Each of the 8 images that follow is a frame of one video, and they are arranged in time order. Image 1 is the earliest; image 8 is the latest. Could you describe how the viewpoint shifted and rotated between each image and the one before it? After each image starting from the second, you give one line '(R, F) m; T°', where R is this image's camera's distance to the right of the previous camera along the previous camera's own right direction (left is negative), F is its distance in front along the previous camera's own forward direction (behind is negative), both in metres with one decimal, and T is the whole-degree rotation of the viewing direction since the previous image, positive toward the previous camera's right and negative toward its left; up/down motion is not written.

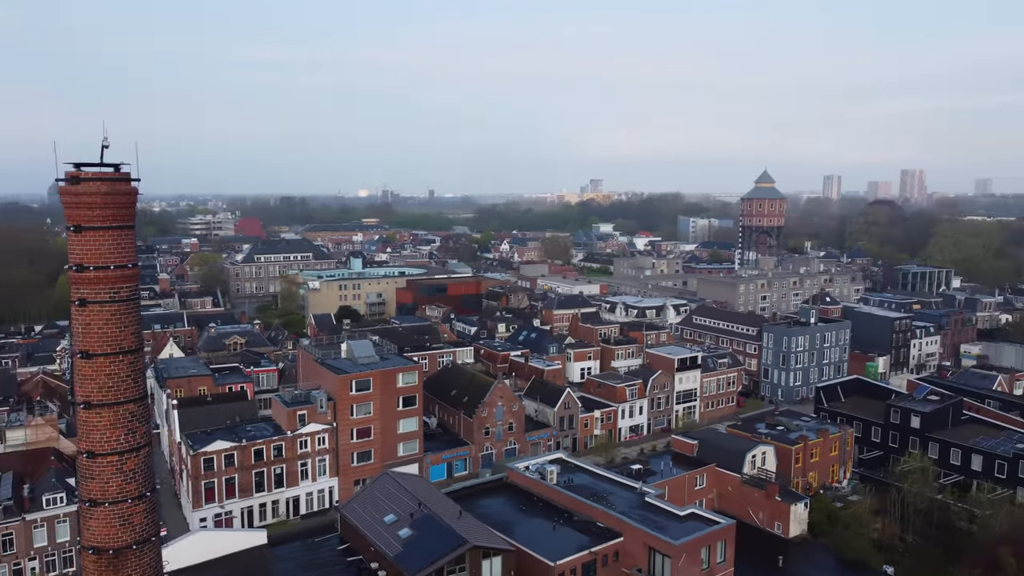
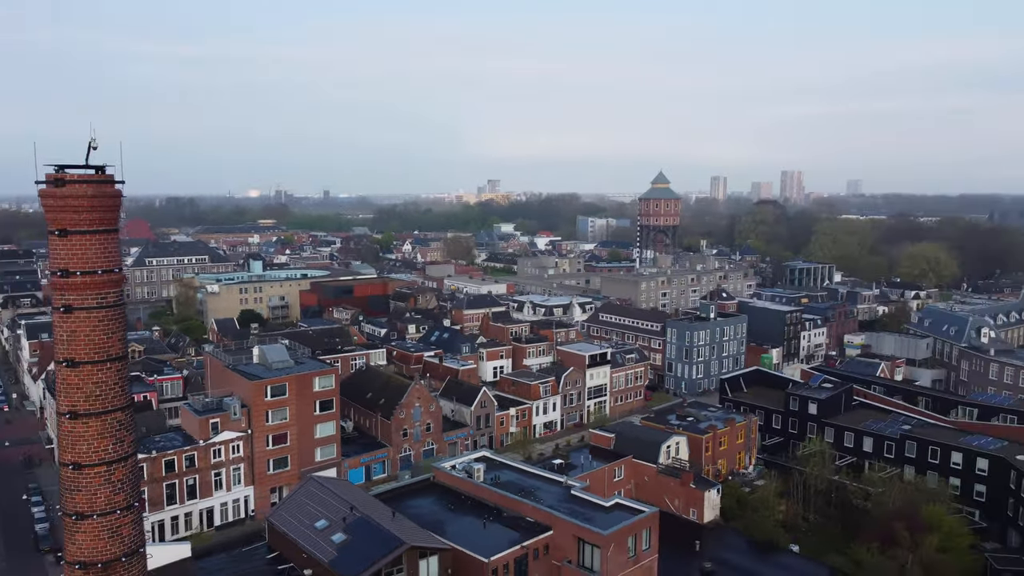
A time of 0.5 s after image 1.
(-0.8, -0.2) m; +7°
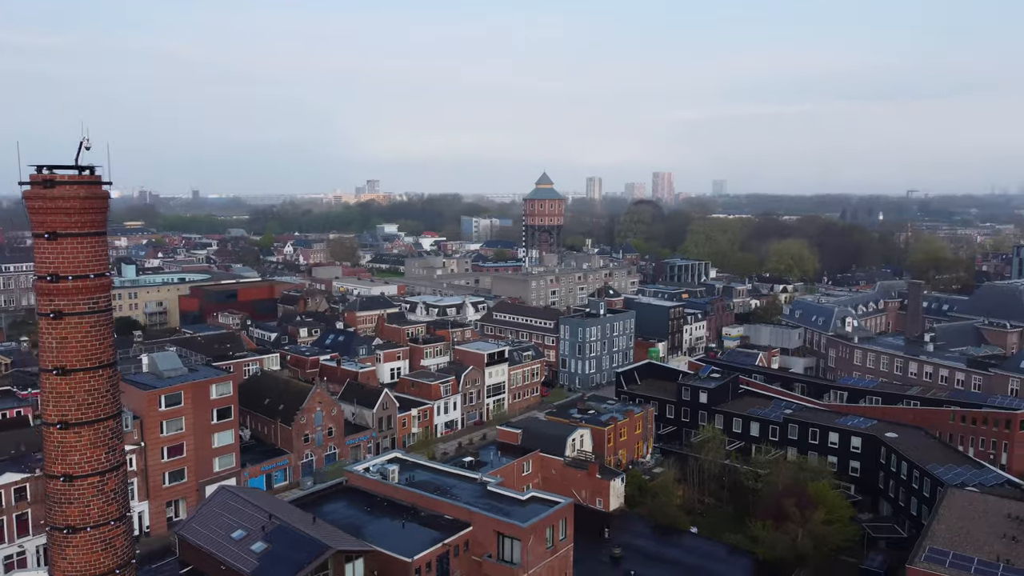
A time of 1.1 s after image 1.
(-0.9, -0.2) m; +9°
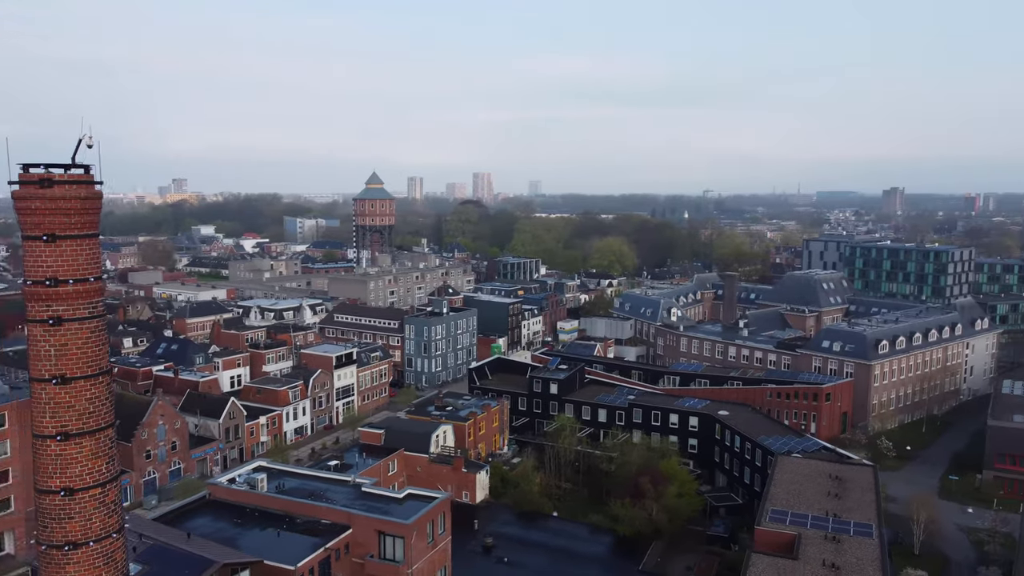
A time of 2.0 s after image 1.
(-1.4, -0.3) m; +13°
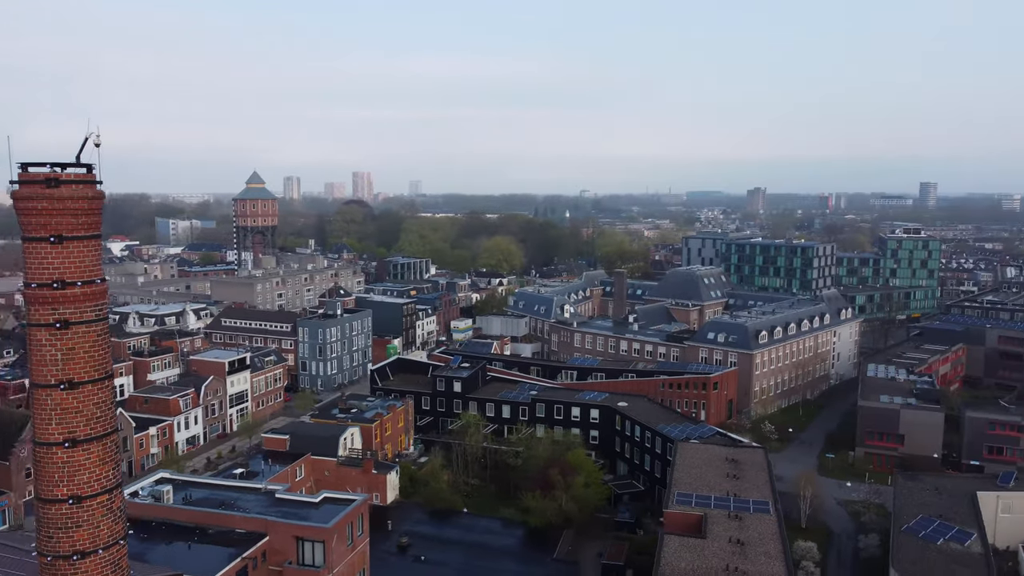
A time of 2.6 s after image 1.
(-0.9, -0.2) m; +9°
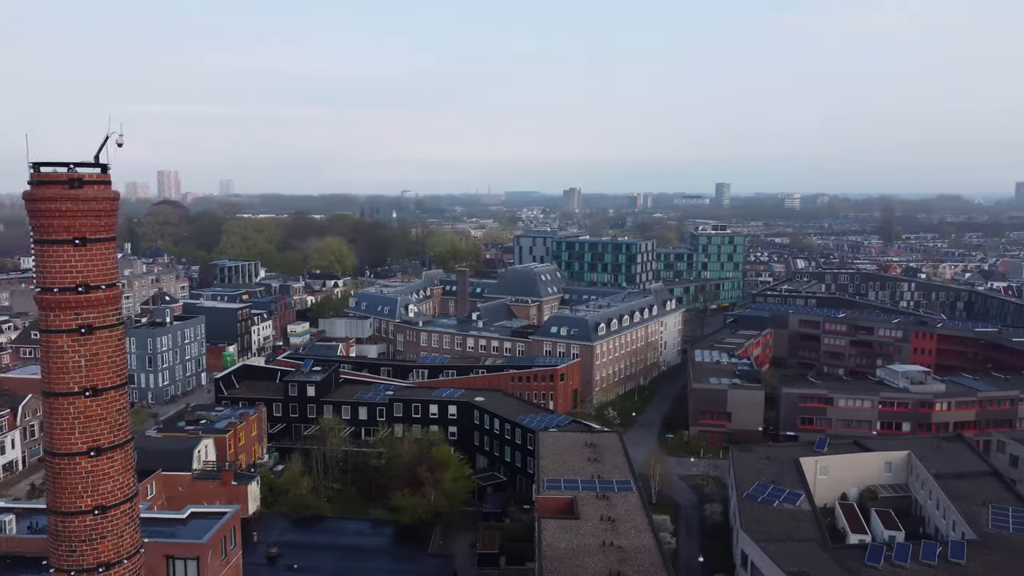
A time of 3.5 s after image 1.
(-1.4, -0.3) m; +13°
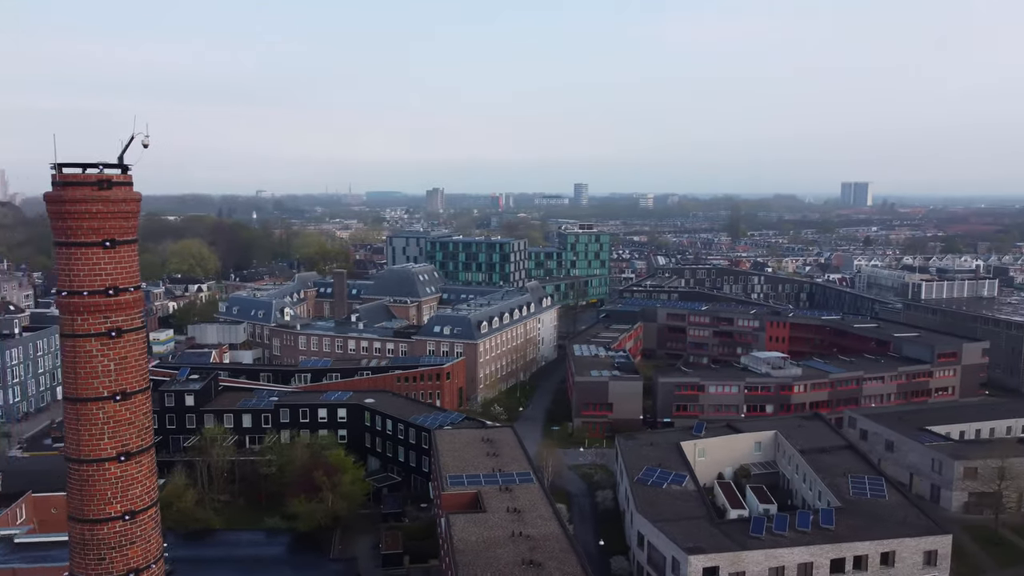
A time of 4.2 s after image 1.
(-1.1, -0.3) m; +10°
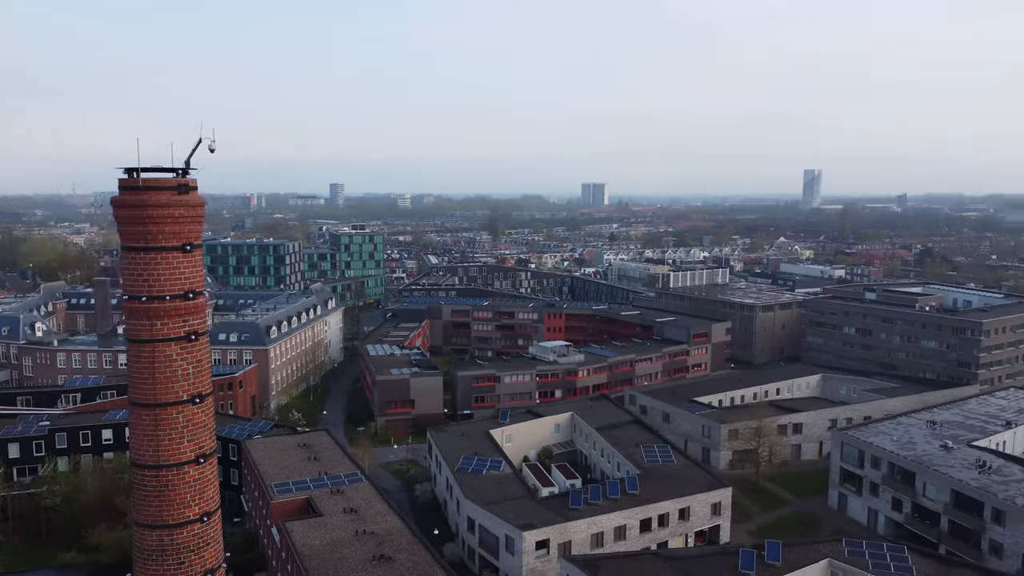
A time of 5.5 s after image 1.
(-2.0, -0.4) m; +17°
